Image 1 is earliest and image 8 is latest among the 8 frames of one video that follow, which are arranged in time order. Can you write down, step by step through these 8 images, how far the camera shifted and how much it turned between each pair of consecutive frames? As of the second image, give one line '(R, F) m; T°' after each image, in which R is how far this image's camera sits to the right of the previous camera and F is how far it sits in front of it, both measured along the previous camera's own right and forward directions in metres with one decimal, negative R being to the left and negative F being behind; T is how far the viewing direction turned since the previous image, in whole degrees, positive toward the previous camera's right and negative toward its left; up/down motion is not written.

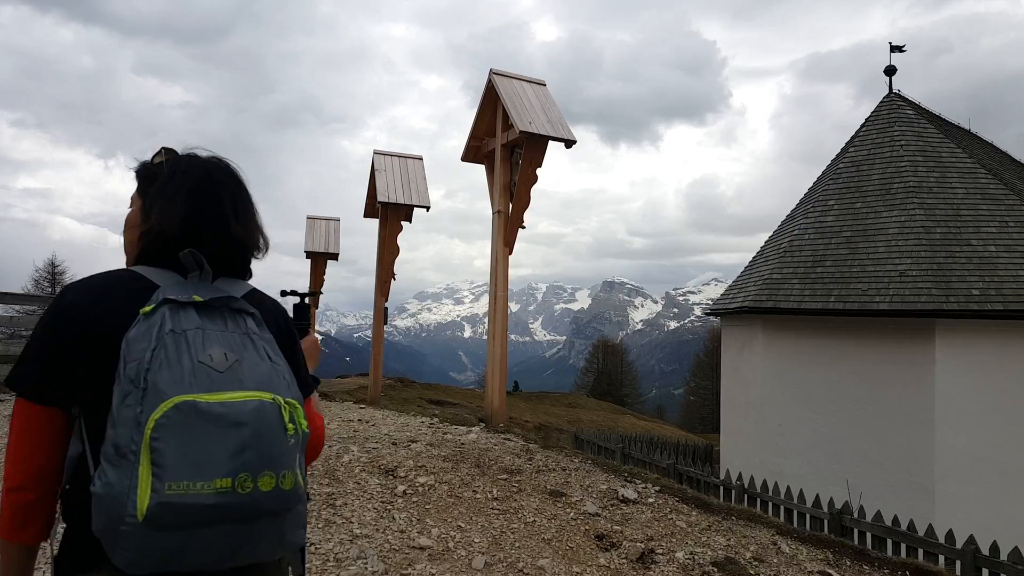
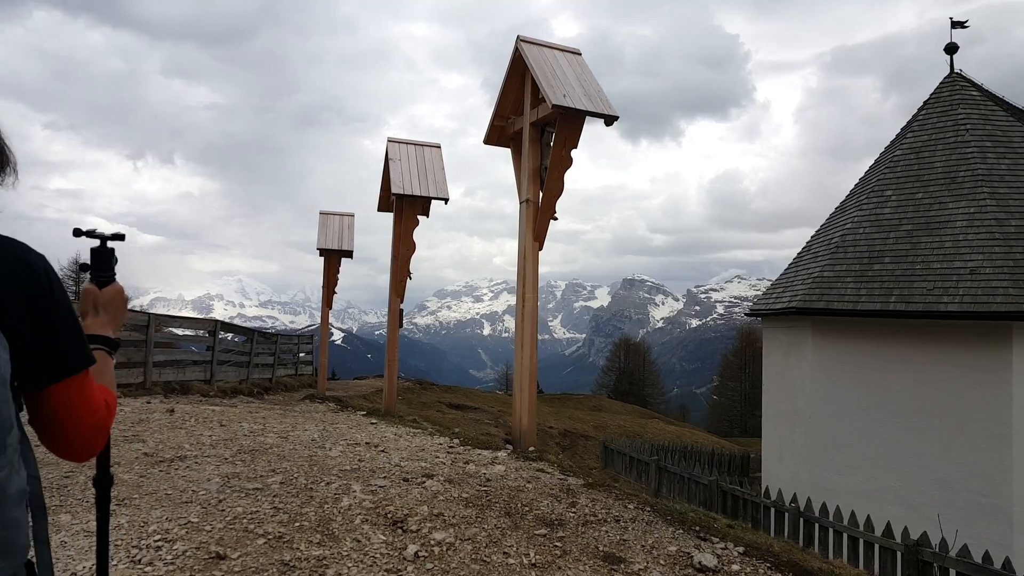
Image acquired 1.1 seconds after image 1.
(-0.1, +0.9) m; -2°
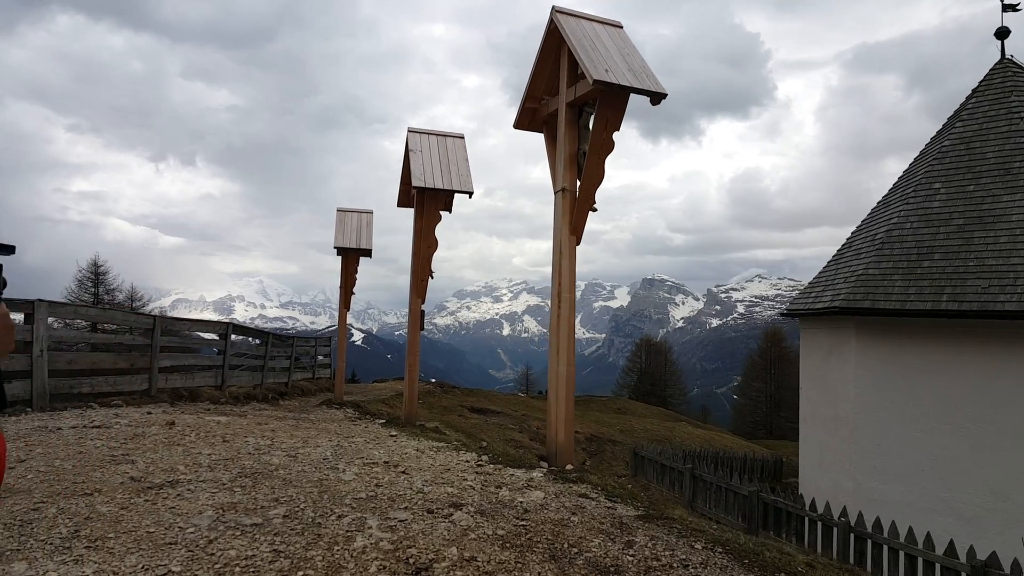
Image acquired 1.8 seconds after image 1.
(-0.1, +0.6) m; -2°
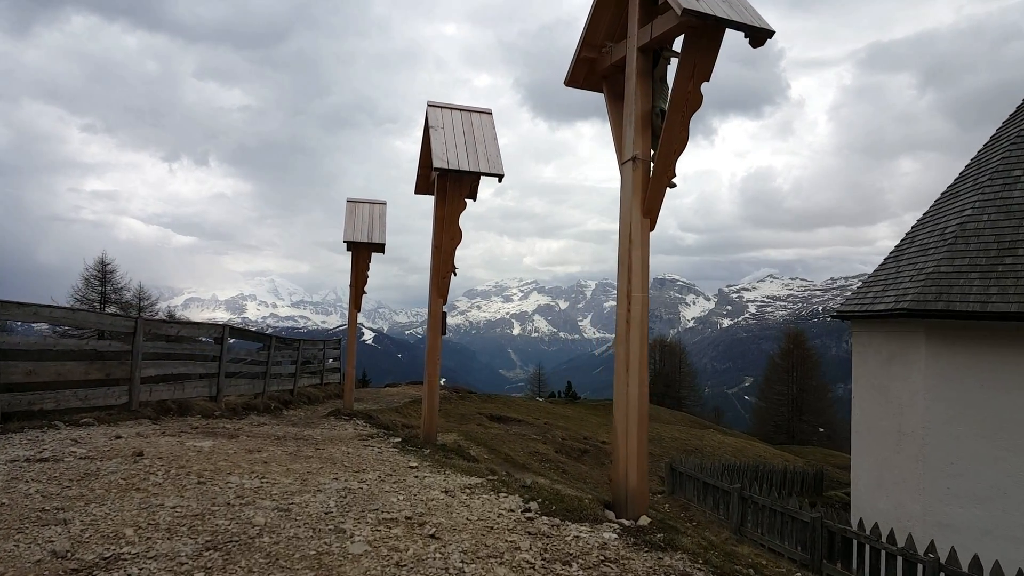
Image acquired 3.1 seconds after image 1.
(-0.3, +1.1) m; -1°
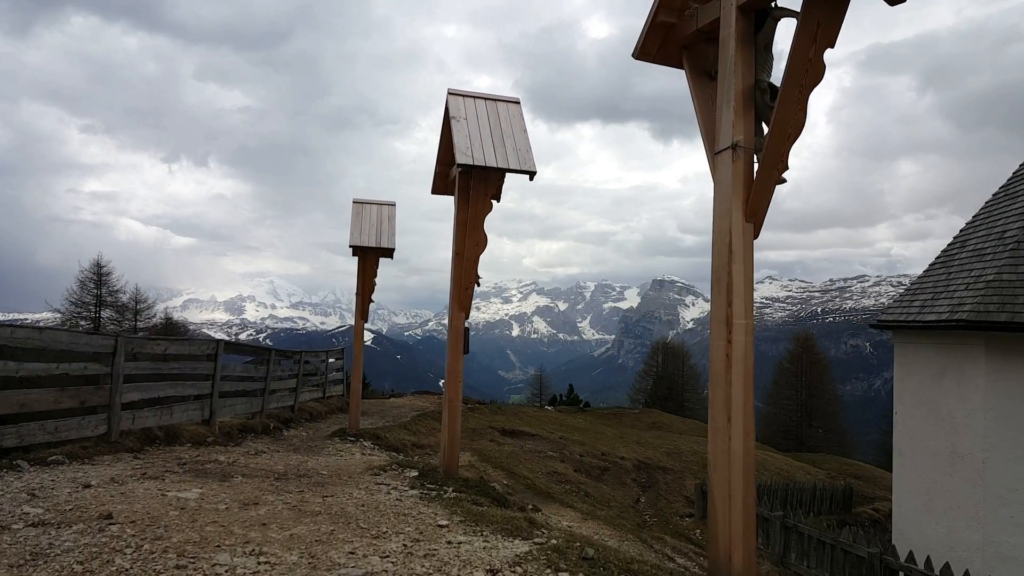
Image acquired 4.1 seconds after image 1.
(-0.4, +0.8) m; 0°
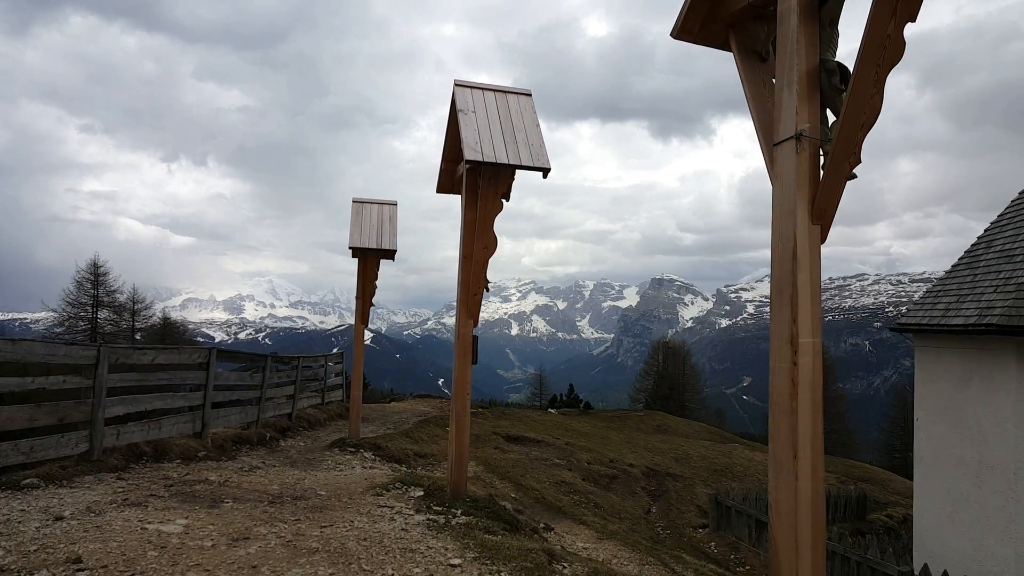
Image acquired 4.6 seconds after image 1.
(-0.1, +0.4) m; 0°
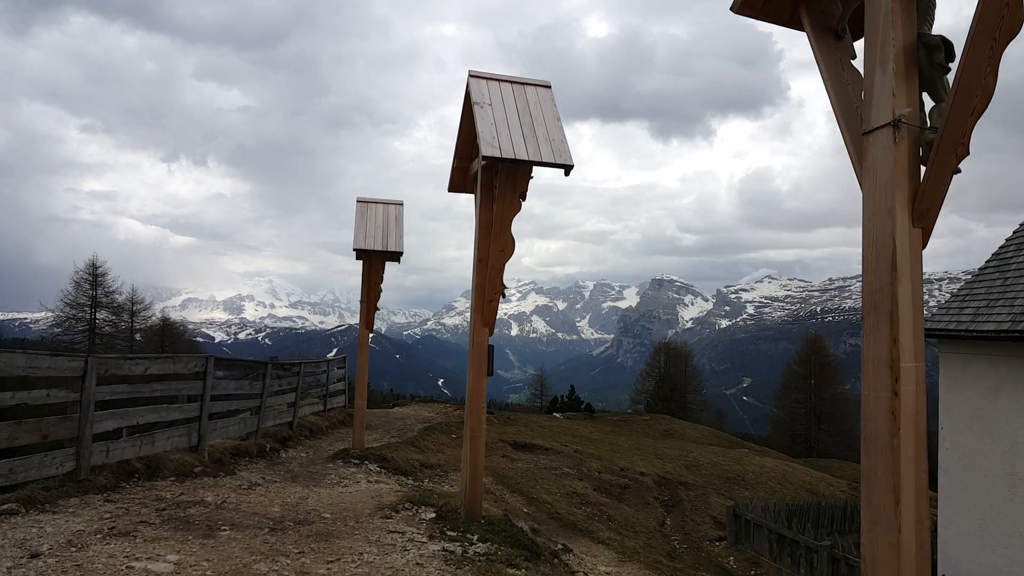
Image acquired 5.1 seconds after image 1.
(-0.2, +0.4) m; 0°
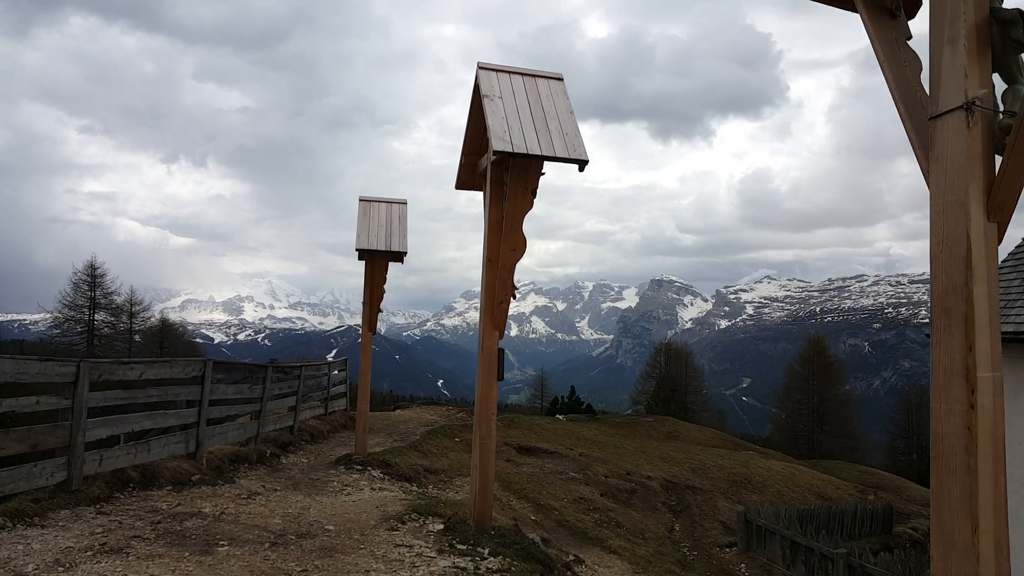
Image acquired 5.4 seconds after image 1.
(-0.1, +0.2) m; 0°
